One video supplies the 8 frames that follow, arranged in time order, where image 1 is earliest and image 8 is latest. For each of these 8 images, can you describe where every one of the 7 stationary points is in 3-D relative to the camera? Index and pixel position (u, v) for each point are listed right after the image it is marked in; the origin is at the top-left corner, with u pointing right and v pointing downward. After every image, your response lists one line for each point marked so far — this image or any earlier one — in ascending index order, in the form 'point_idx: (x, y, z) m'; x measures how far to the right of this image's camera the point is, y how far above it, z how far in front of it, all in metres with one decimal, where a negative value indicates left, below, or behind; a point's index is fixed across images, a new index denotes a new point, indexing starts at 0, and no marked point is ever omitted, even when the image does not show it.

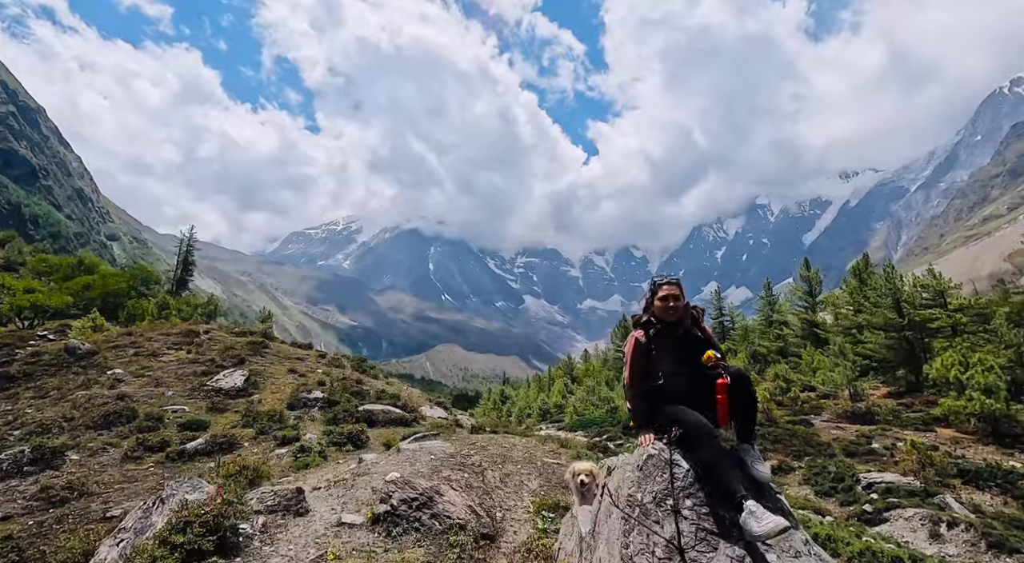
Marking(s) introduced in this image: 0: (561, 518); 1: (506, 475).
0: (+1.4, -6.7, +17.2) m
1: (-0.1, -7.4, +22.6) m
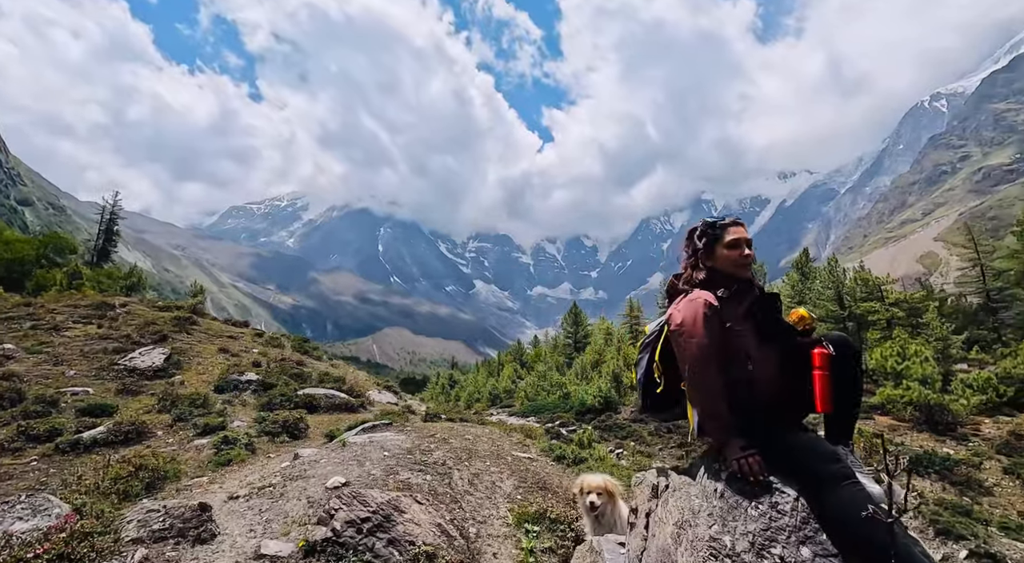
0: (+0.8, -5.8, +14.0) m
1: (-1.2, -6.3, +19.2) m
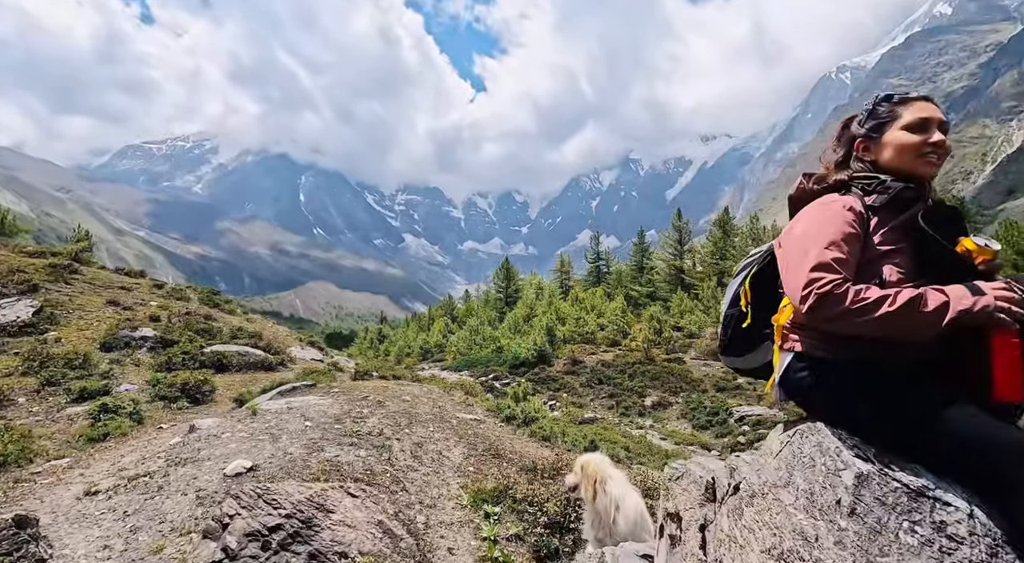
0: (0.0, -4.4, +11.6) m
1: (-2.6, -4.5, +16.6) m
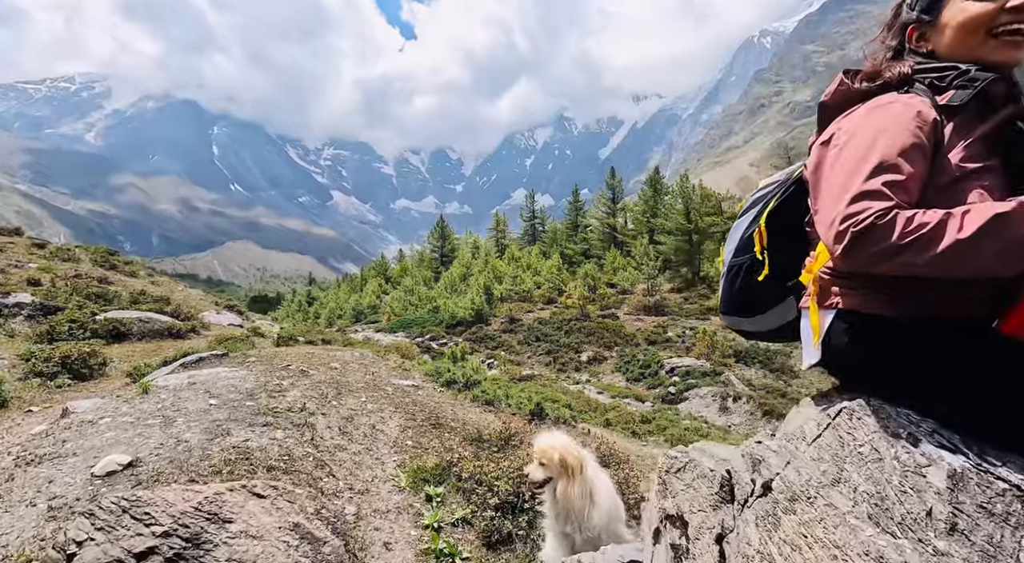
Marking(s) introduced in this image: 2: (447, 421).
0: (-1.0, -3.6, +10.3) m
1: (-4.1, -3.4, +15.0) m
2: (-1.9, -4.0, +17.1) m
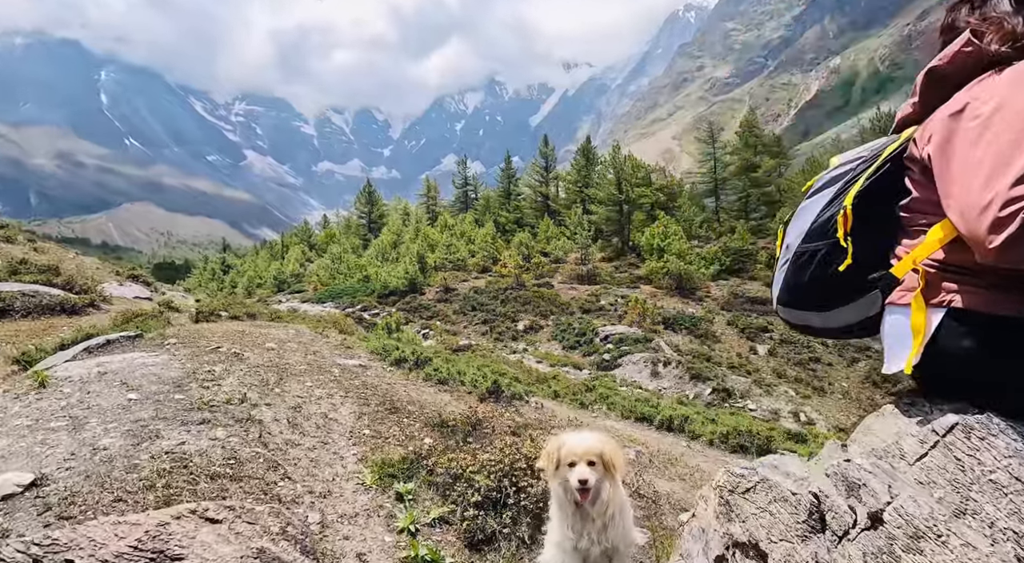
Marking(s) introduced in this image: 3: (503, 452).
0: (-1.3, -3.2, +9.5) m
1: (-4.9, -2.8, +13.8) m
2: (-3.1, -3.3, +16.2) m
3: (-0.1, -2.8, +10.1) m
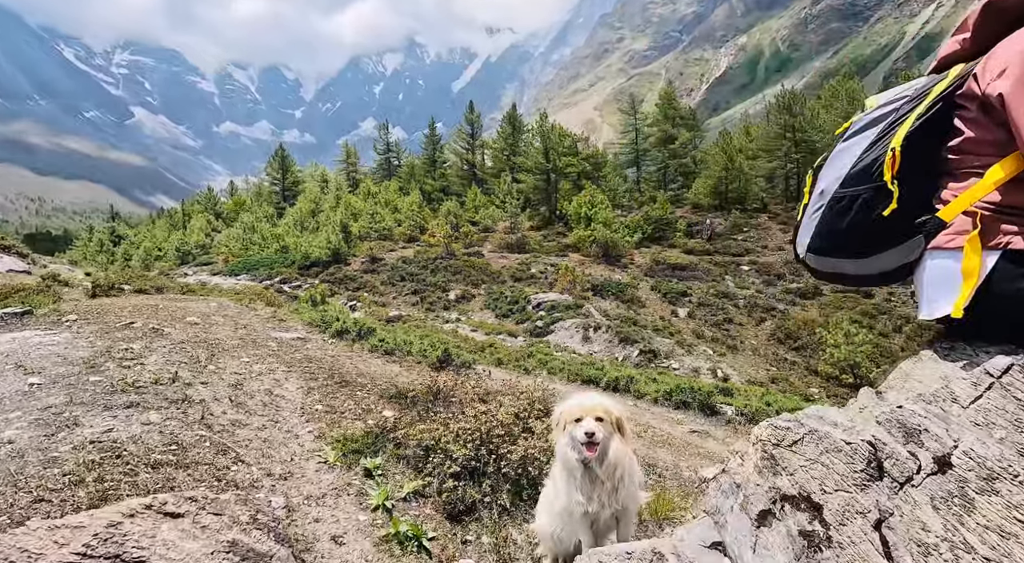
0: (-1.7, -2.7, +9.1) m
1: (-5.8, -2.1, +12.9) m
2: (-4.2, -2.5, +15.5) m
3: (-0.6, -2.2, +9.8) m
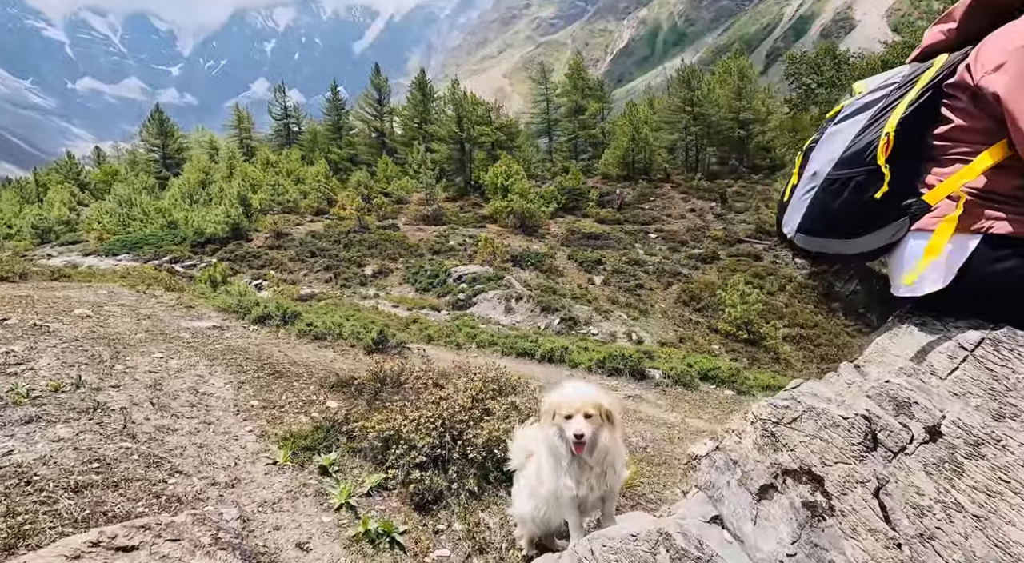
0: (-2.3, -2.5, +8.9) m
1: (-6.9, -1.9, +12.1) m
2: (-5.6, -2.1, +14.9) m
3: (-1.2, -1.9, +9.7) m
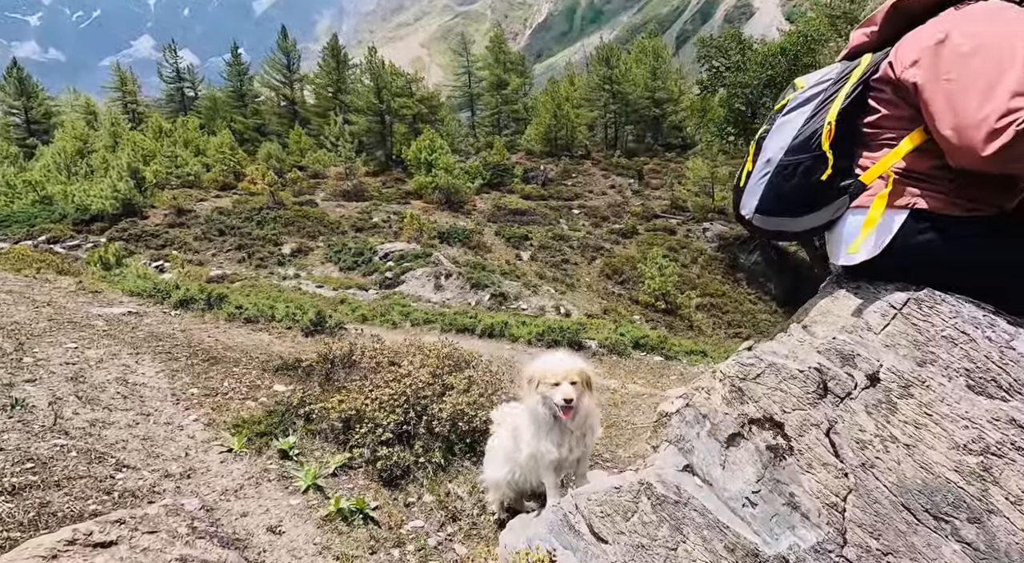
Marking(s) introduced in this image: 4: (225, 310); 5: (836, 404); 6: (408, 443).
0: (-2.8, -2.2, +9.0) m
1: (-7.8, -1.7, +11.6) m
2: (-6.9, -1.7, +14.5) m
3: (-1.9, -1.6, +9.9) m
4: (-8.9, -0.9, +19.3) m
5: (+2.3, -0.9, +4.3) m
6: (-1.6, -2.3, +9.0) m
